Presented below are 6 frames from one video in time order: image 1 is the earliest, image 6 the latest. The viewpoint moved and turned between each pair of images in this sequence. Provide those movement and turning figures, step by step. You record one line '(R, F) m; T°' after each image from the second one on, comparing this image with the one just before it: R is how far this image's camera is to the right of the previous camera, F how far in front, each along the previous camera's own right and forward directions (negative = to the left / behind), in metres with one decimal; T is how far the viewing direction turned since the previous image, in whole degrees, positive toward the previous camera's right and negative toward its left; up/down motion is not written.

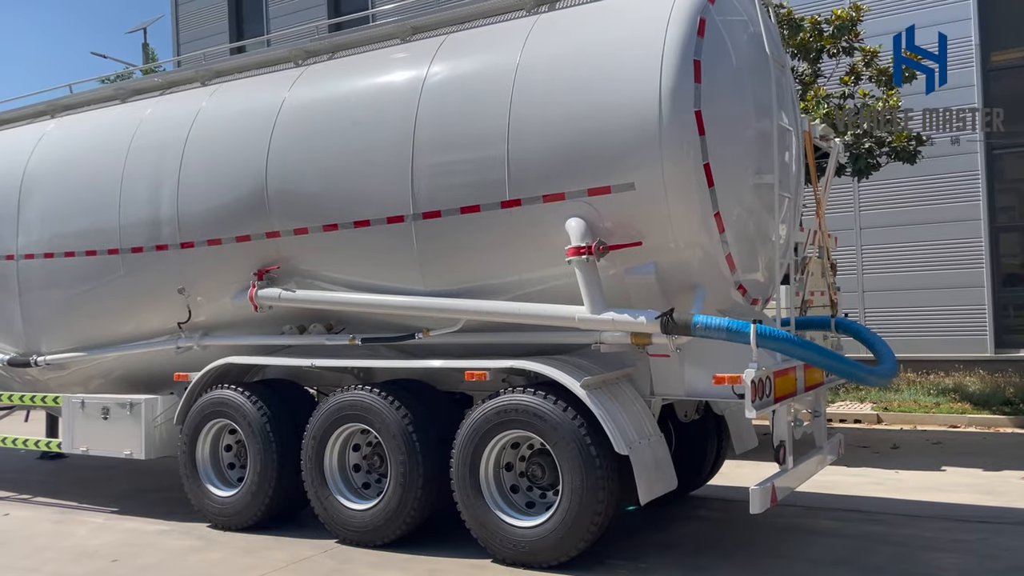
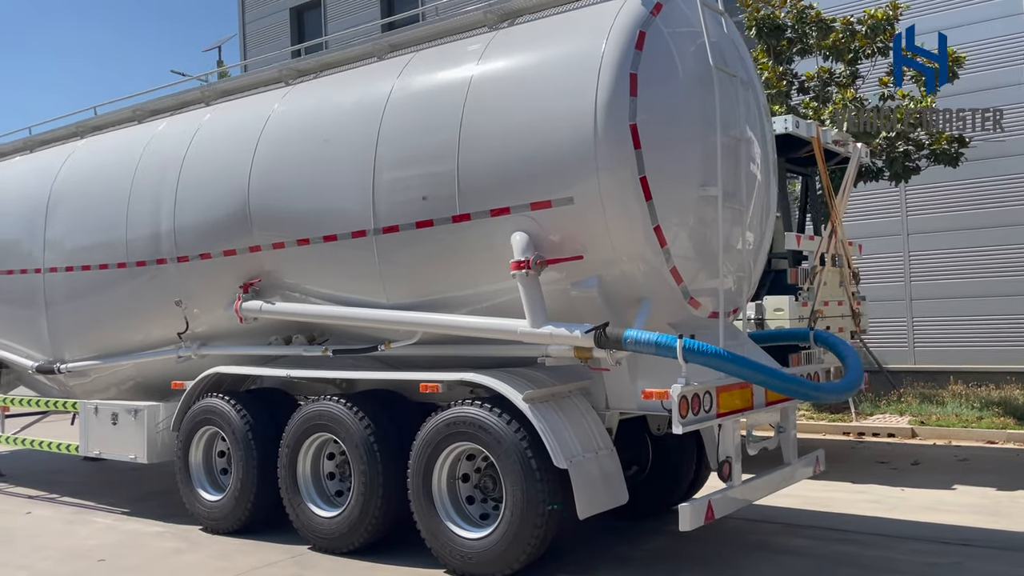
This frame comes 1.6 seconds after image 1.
(+0.8, 0.0) m; -6°
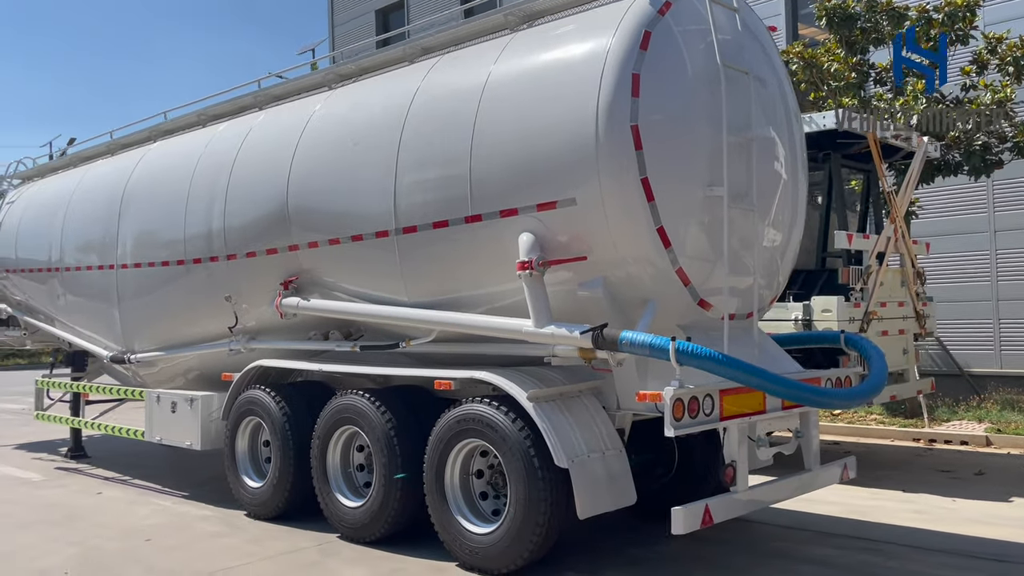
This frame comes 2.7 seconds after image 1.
(+0.5, 0.0) m; -7°
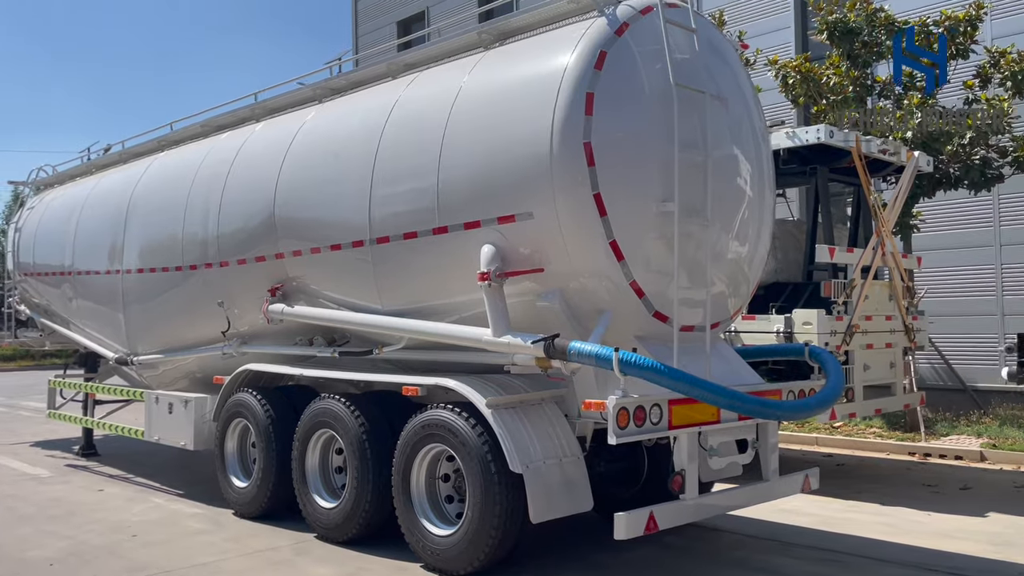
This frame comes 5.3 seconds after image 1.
(+0.4, -0.2) m; -2°
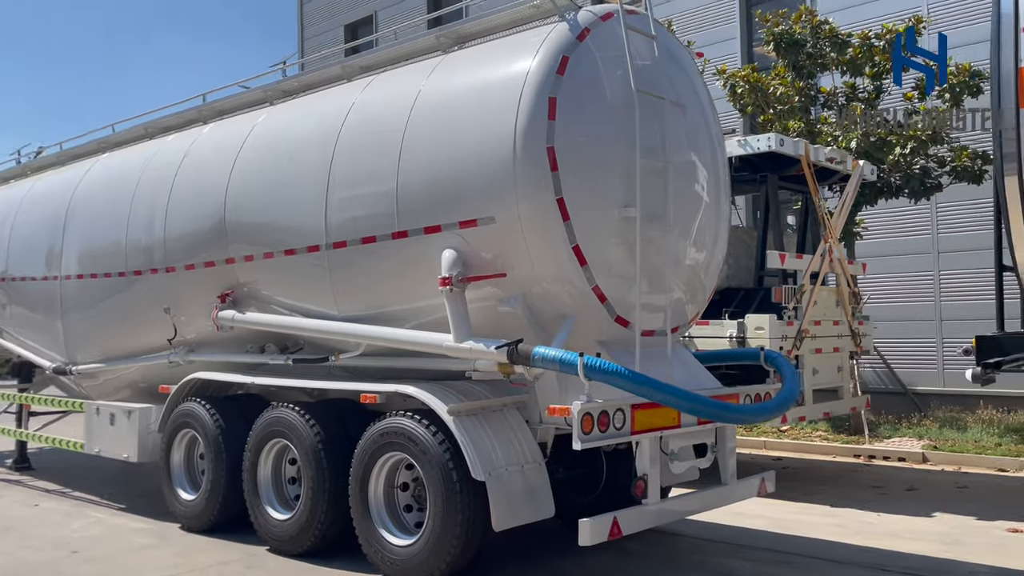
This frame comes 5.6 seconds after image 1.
(-0.1, +0.1) m; +4°
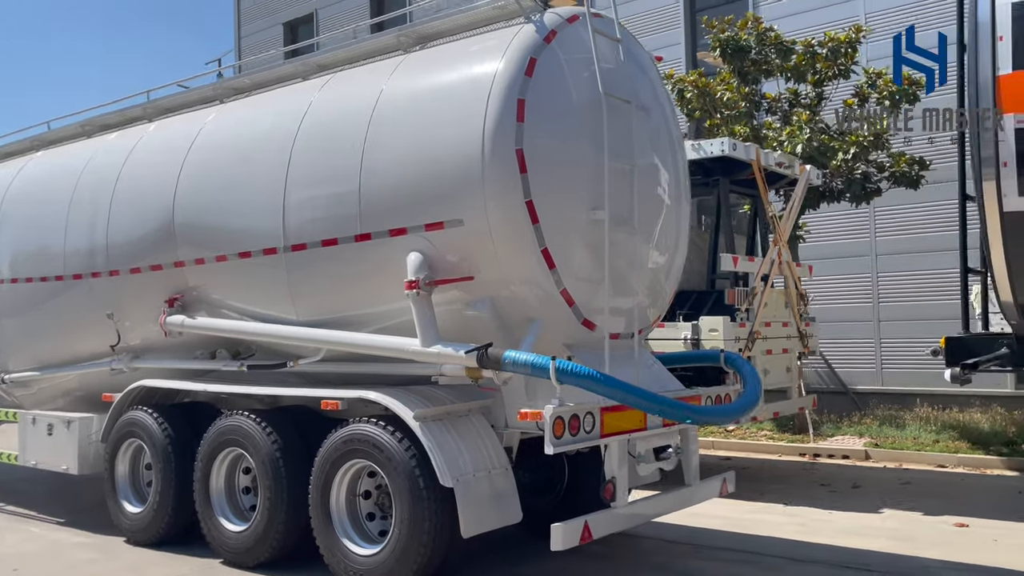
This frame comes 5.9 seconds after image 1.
(-0.2, +0.1) m; +4°
